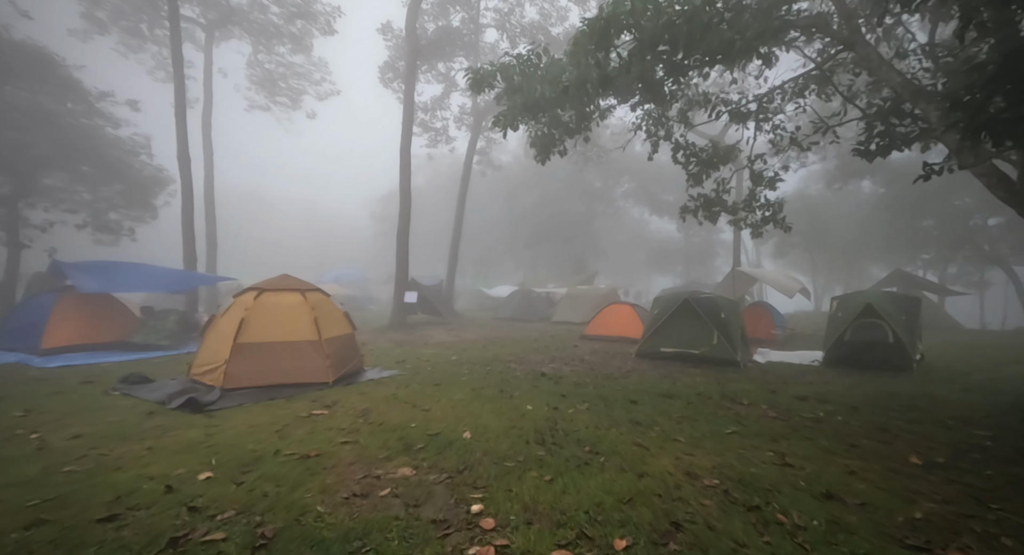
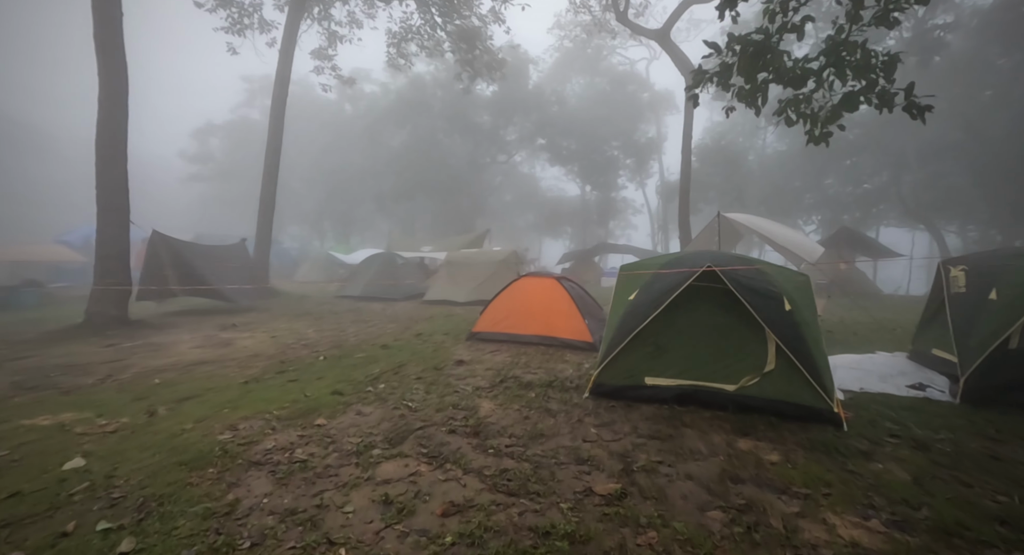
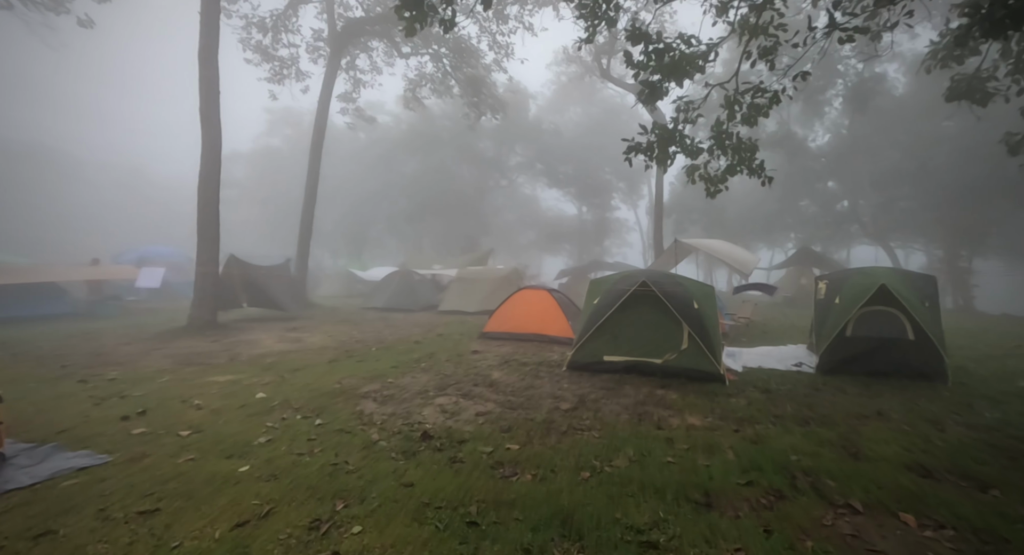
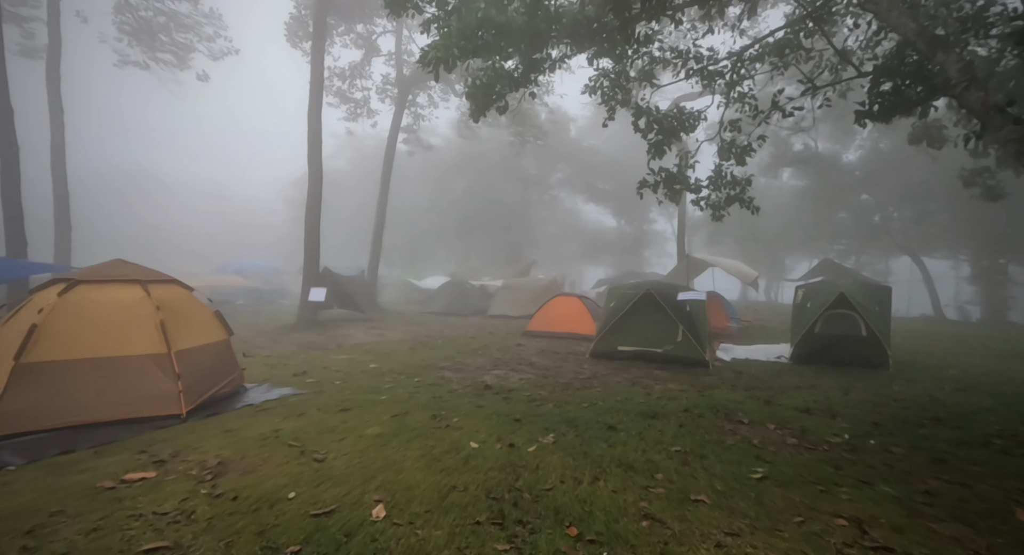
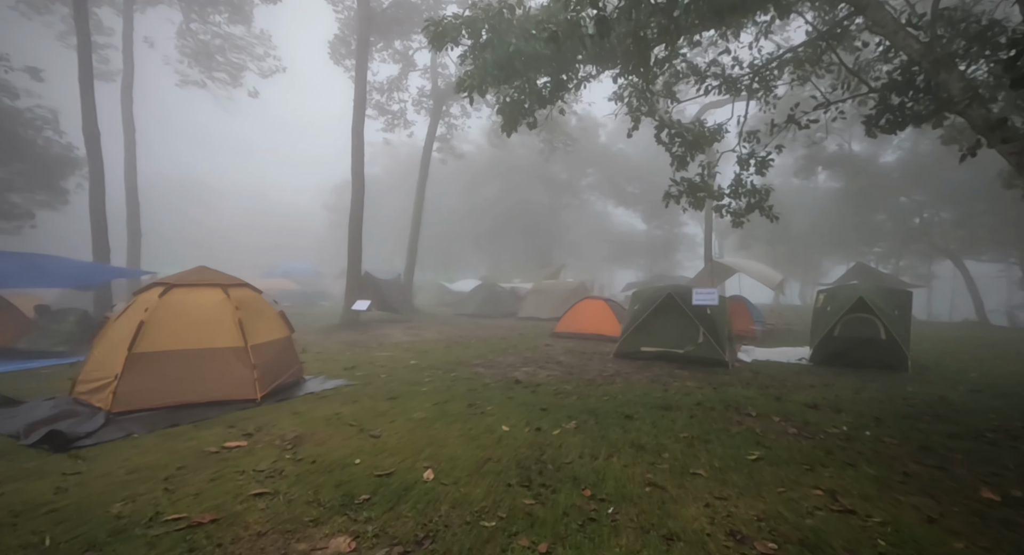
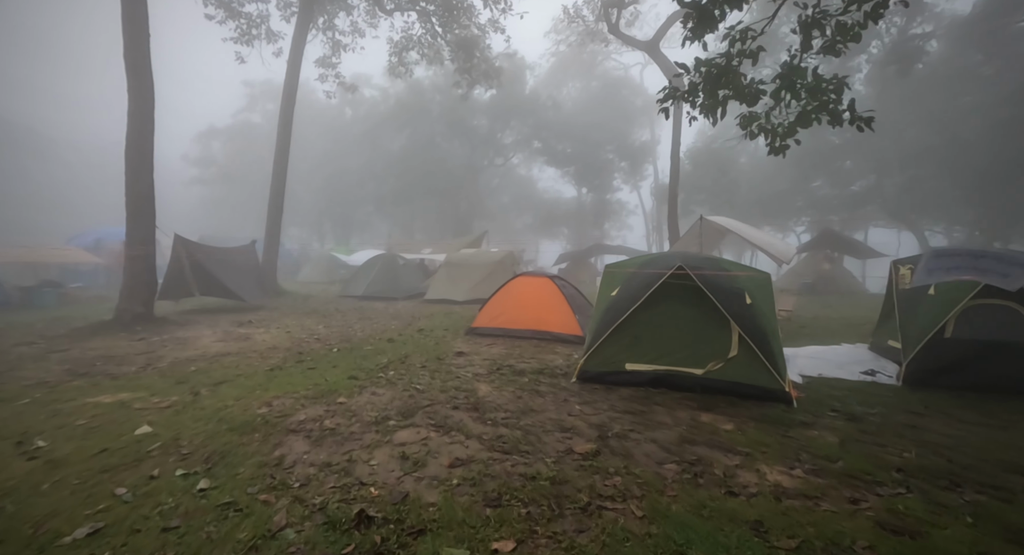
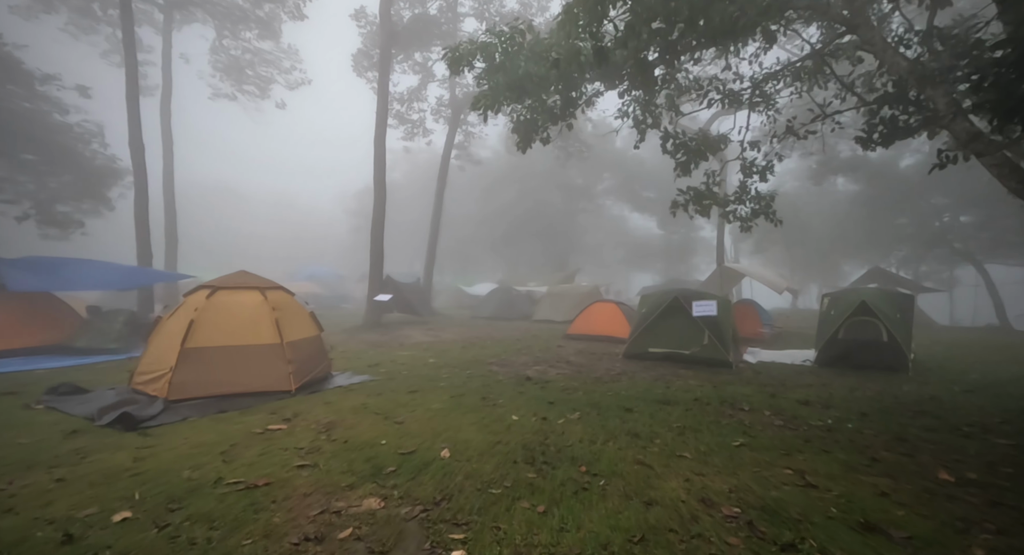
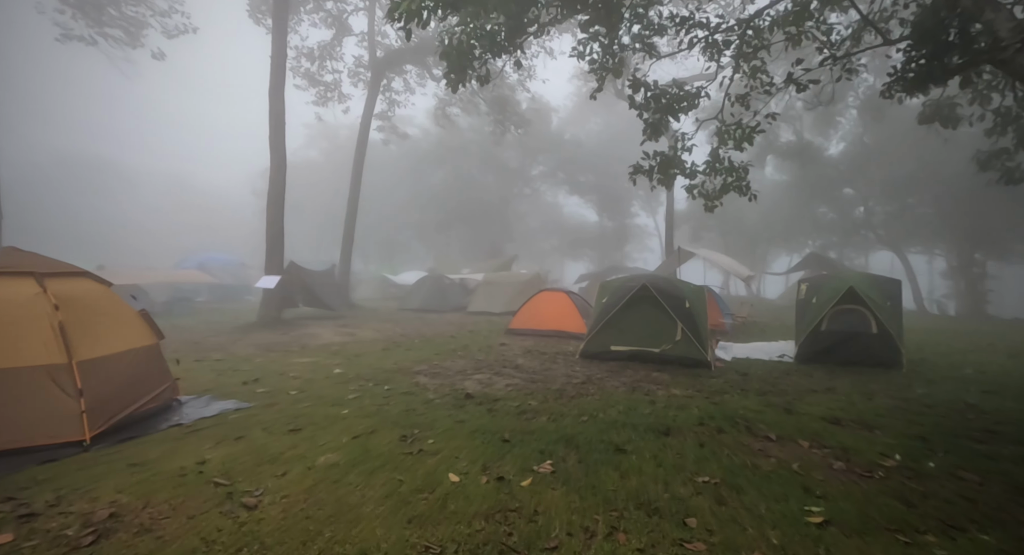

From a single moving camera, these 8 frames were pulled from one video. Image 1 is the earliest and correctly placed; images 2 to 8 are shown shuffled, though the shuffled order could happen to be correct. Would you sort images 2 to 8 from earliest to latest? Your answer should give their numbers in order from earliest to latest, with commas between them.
7, 5, 4, 8, 3, 6, 2
